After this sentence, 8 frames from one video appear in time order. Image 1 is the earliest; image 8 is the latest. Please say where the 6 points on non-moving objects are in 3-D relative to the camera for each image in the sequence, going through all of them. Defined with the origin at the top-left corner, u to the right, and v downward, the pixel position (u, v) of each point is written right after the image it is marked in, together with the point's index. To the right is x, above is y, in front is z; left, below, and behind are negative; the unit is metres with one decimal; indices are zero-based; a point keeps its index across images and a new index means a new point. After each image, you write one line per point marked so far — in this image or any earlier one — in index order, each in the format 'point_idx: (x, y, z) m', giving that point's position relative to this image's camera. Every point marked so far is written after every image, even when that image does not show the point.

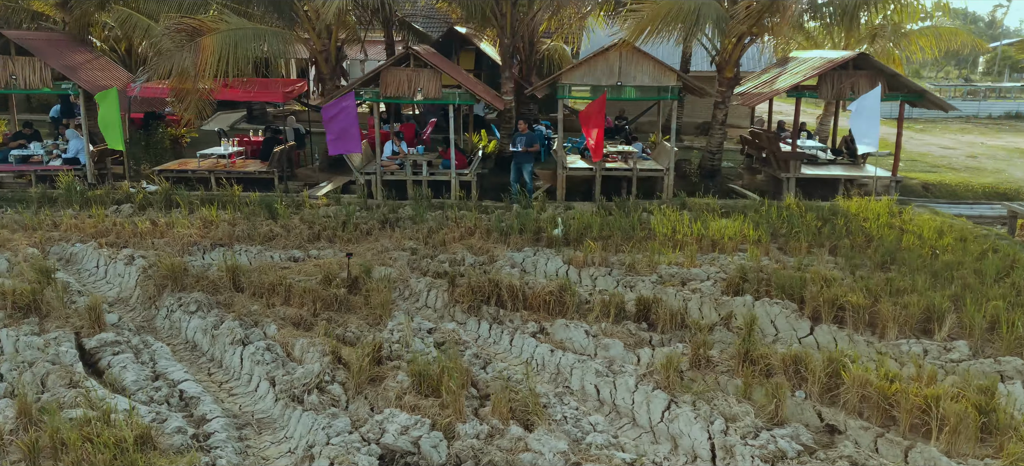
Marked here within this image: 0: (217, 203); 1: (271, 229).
0: (-3.1, +0.3, +10.7) m
1: (-2.2, 0.0, +9.5) m
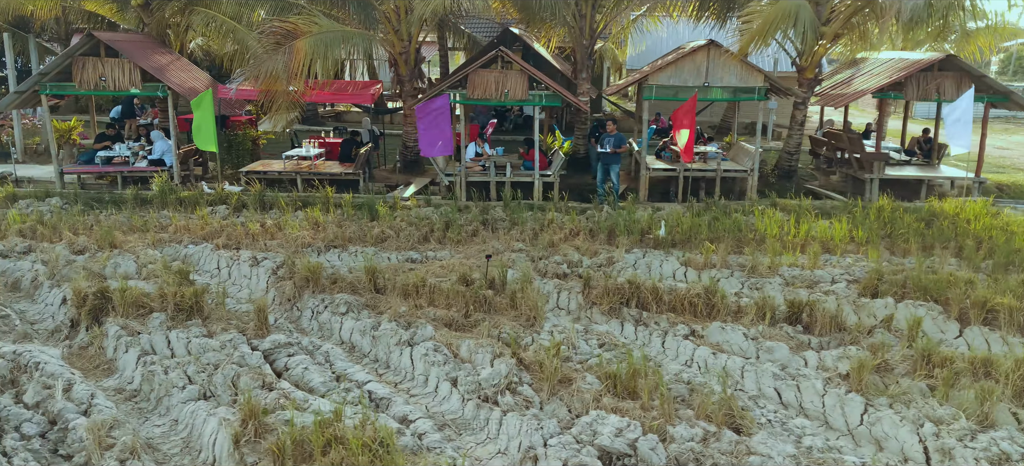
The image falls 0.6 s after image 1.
0: (-2.1, +0.3, +10.7) m
1: (-1.2, 0.0, +9.4) m
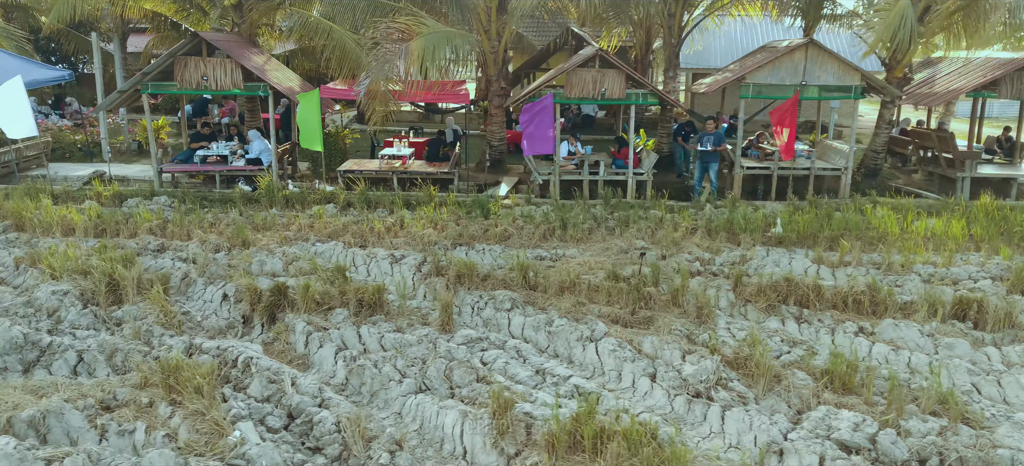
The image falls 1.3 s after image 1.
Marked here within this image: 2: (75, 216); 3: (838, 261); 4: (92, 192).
0: (-1.0, +0.3, +10.7) m
1: (-0.1, 0.0, +9.5) m
2: (-4.0, +0.1, +9.2) m
3: (+2.7, -0.2, +8.5) m
4: (-4.6, +0.4, +11.0) m
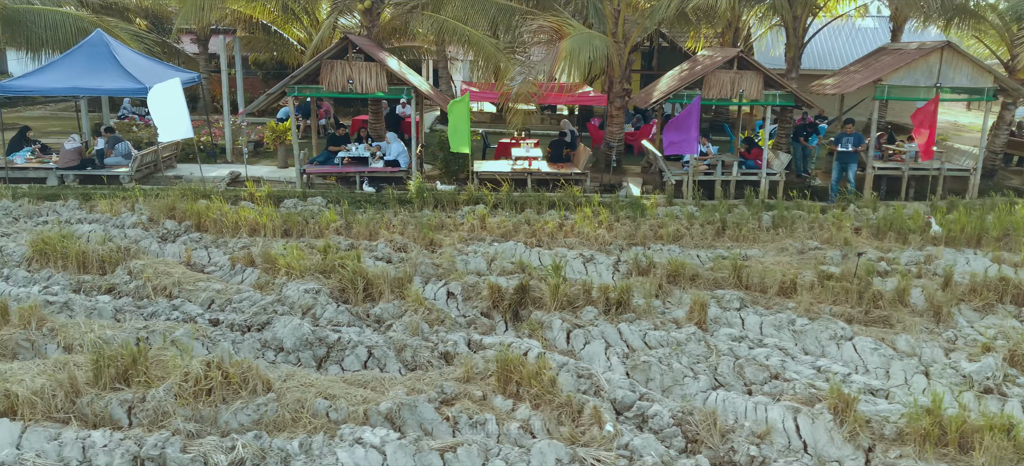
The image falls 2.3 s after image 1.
0: (+0.6, +0.3, +10.9) m
1: (+1.5, 0.0, +9.6) m
2: (-2.4, +0.1, +9.4) m
3: (+4.3, -0.2, +8.7) m
4: (-3.0, +0.4, +11.2) m
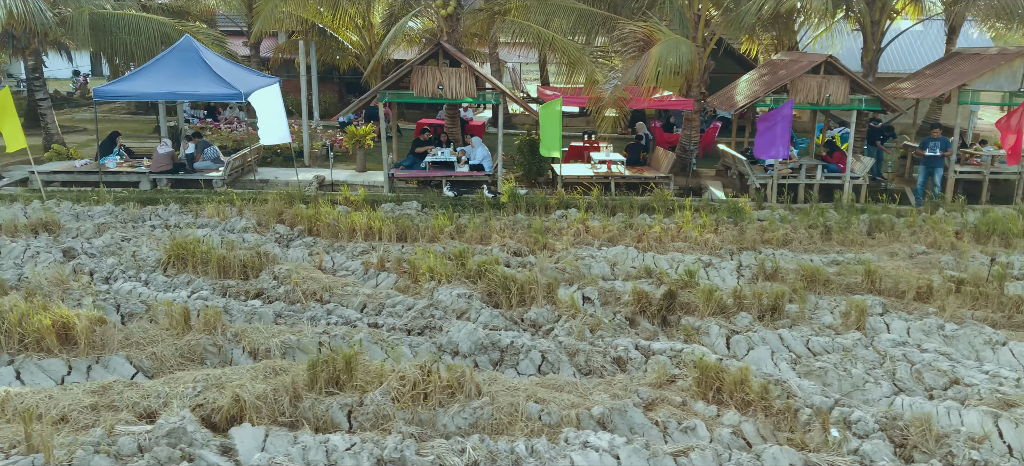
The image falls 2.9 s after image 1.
0: (+1.6, +0.3, +11.0) m
1: (+2.5, 0.0, +9.7) m
2: (-1.4, +0.1, +9.5) m
3: (+5.3, -0.3, +8.7) m
4: (-1.9, +0.4, +11.3) m
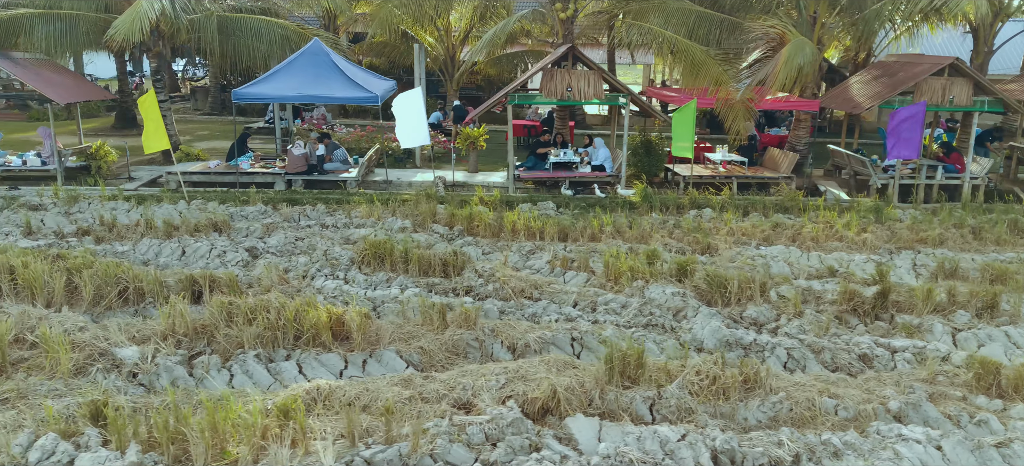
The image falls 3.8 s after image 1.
0: (+3.1, +0.3, +11.1) m
1: (+4.0, 0.0, +9.9) m
2: (+0.1, +0.1, +9.7) m
3: (+6.8, -0.3, +8.9) m
4: (-0.4, +0.4, +11.4) m
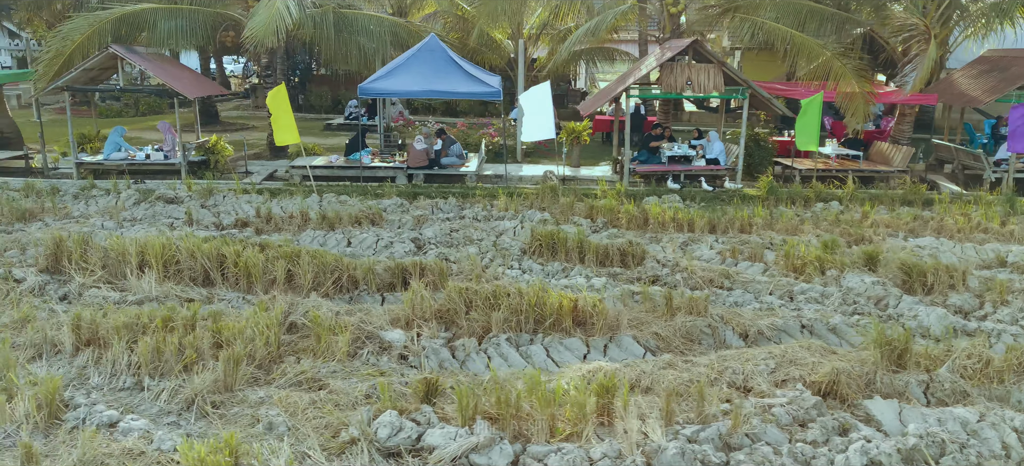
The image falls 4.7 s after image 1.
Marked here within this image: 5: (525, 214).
0: (+4.6, +0.4, +11.2) m
1: (+5.4, +0.1, +10.0) m
2: (+1.5, +0.2, +9.8) m
3: (+8.2, -0.2, +8.9) m
4: (+1.0, +0.5, +11.5) m
5: (+0.1, +0.2, +10.2) m
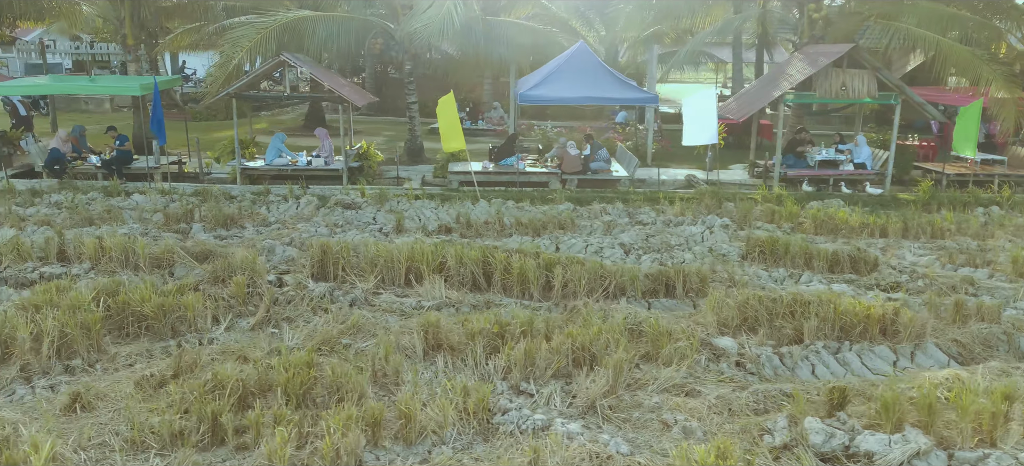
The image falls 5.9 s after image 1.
0: (+6.4, +0.3, +11.4) m
1: (+7.3, 0.0, +10.1) m
2: (+3.4, +0.1, +10.0) m
3: (+10.1, -0.3, +9.1) m
4: (+2.8, +0.4, +11.7) m
5: (+2.0, +0.1, +10.4) m
